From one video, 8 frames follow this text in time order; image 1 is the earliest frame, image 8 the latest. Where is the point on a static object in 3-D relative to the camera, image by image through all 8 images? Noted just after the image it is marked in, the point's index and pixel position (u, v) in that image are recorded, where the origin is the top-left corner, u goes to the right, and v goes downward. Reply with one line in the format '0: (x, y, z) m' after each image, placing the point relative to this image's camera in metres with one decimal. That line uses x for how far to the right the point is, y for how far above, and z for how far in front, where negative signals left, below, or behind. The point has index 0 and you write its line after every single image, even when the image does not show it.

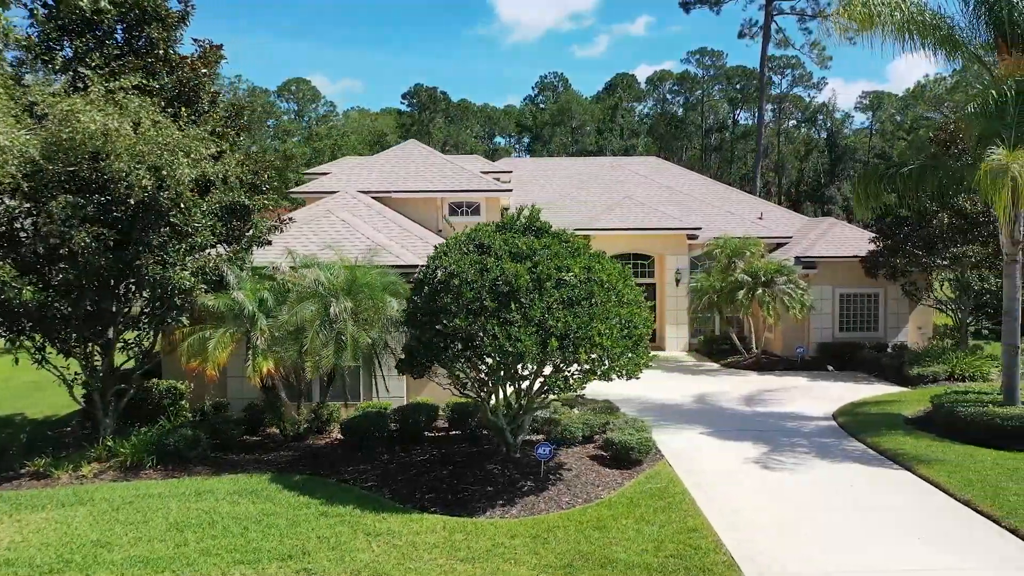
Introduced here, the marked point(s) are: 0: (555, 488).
0: (+0.5, -2.6, +8.8) m
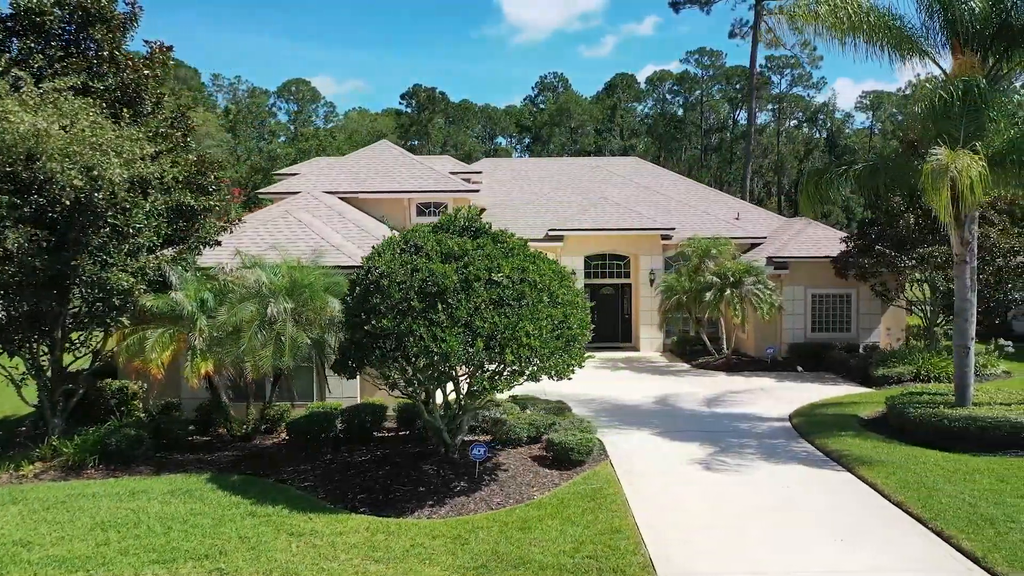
0: (-0.3, -2.6, +8.8) m
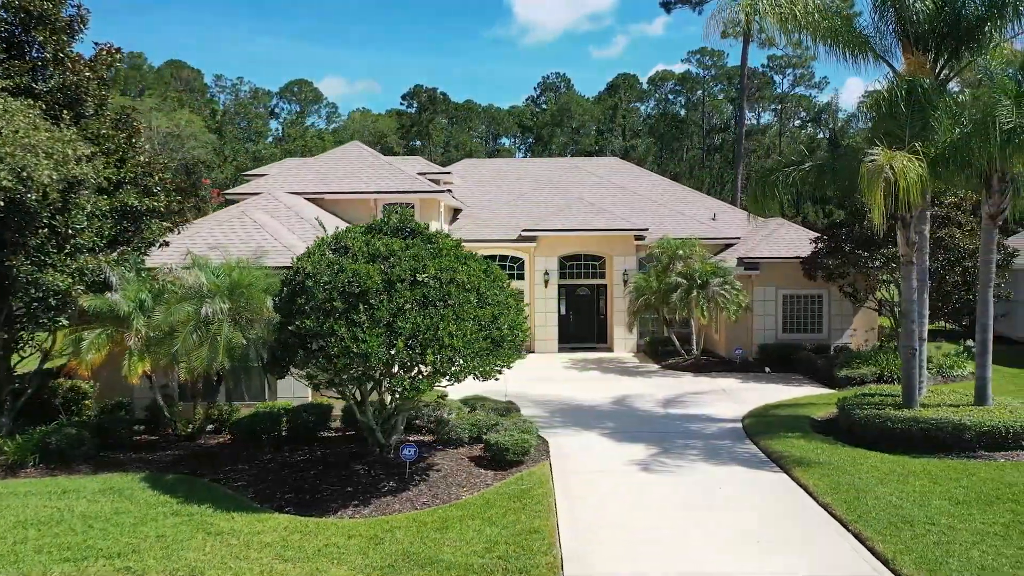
0: (-1.3, -2.7, +8.8) m
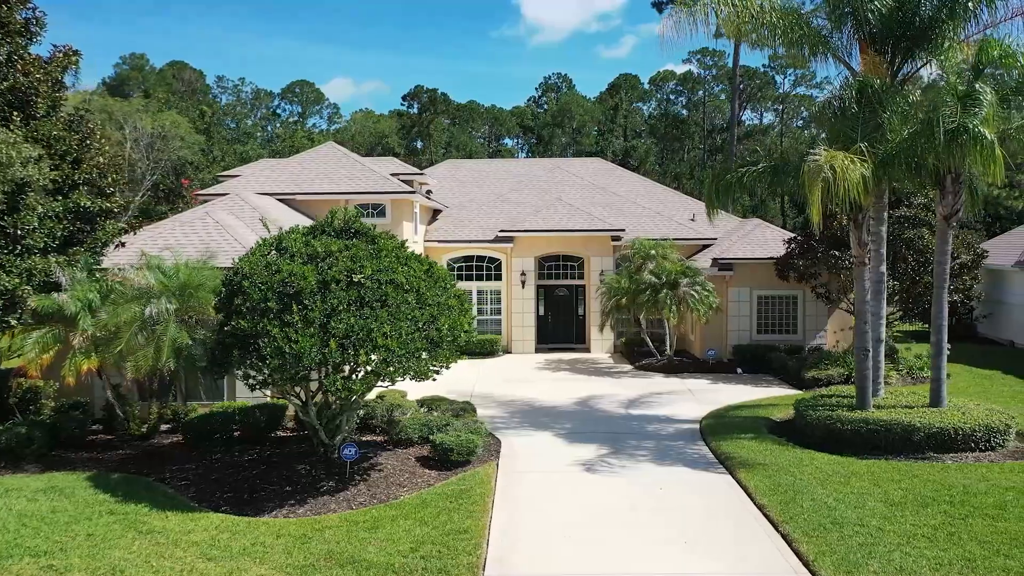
0: (-2.1, -2.7, +8.8) m
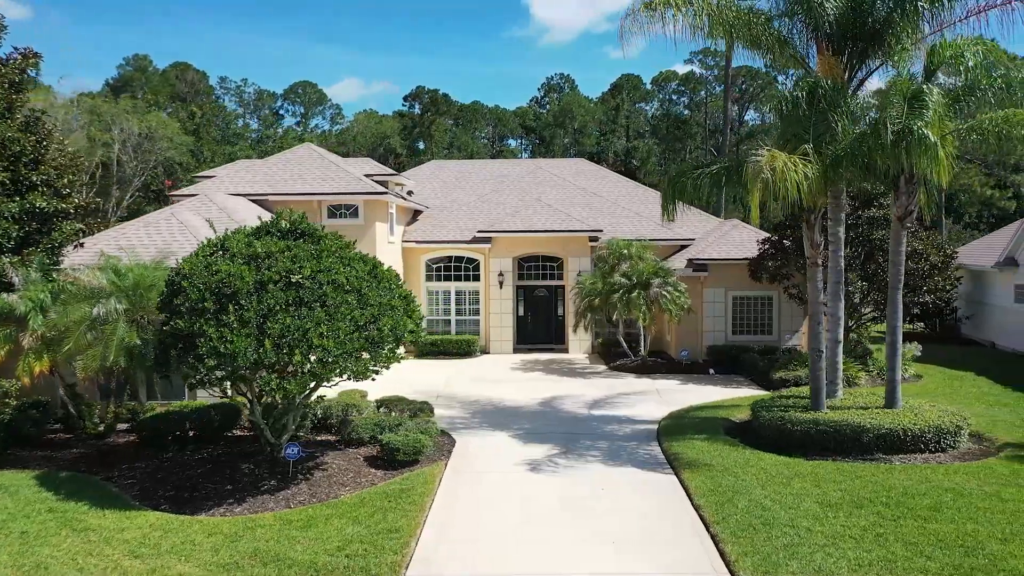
0: (-2.9, -2.7, +8.9) m
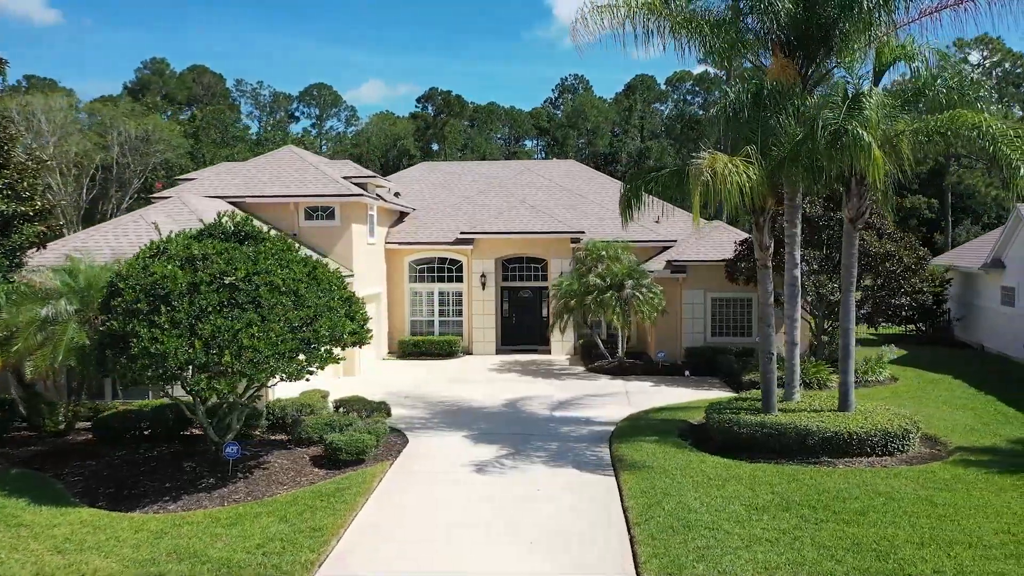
0: (-3.8, -2.7, +9.0) m
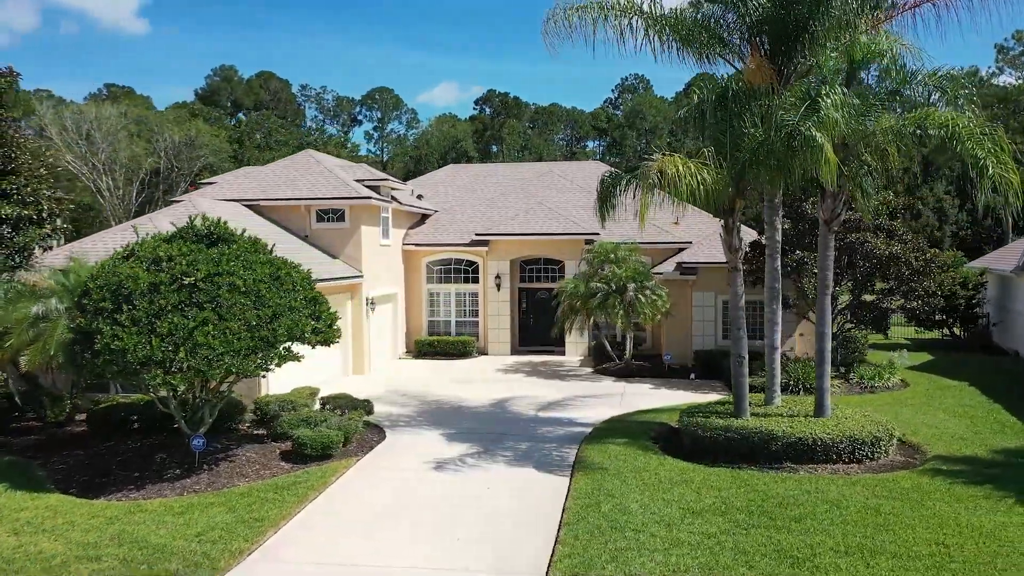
0: (-4.5, -2.7, +9.5) m
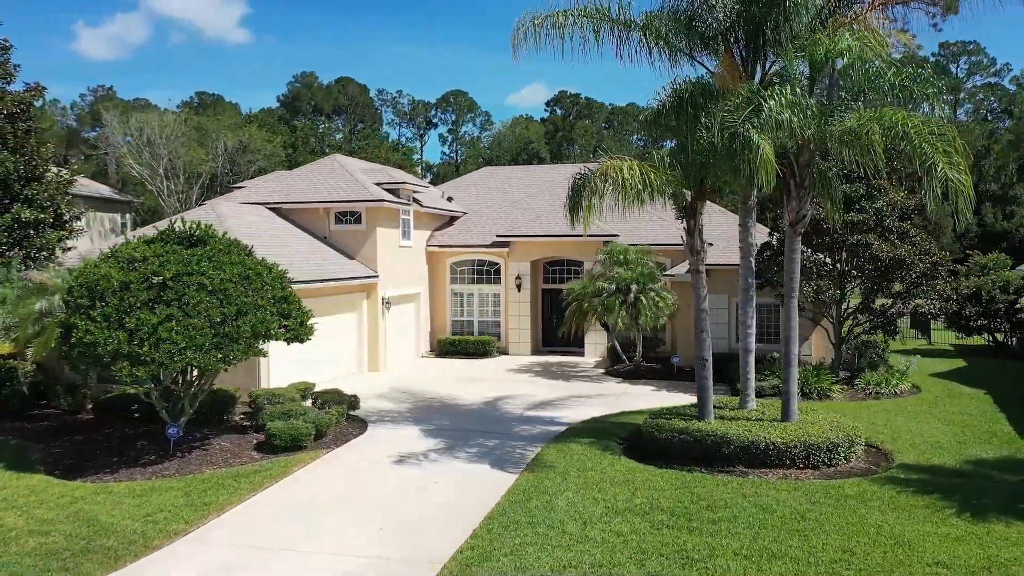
0: (-5.2, -2.7, +10.2) m
